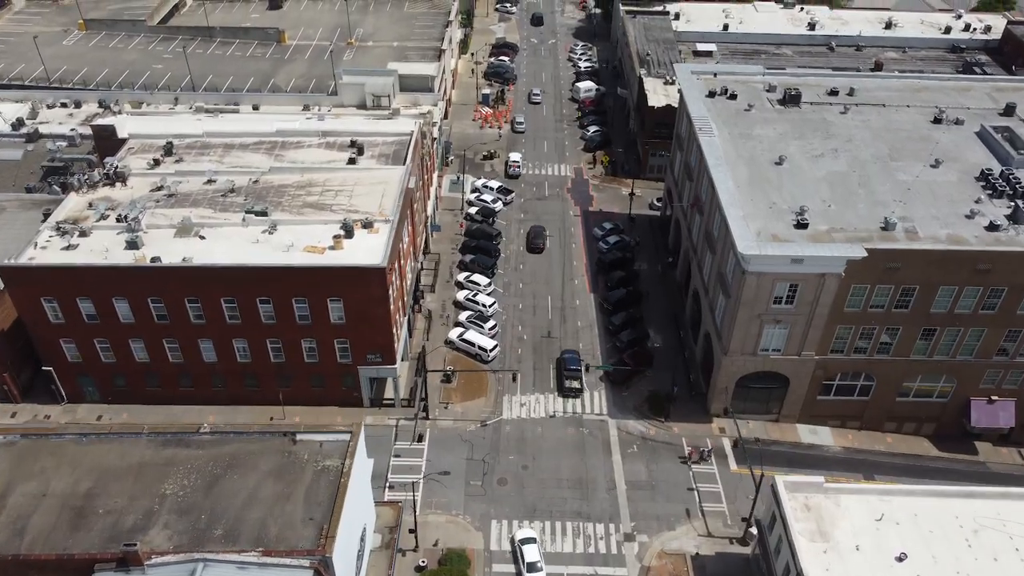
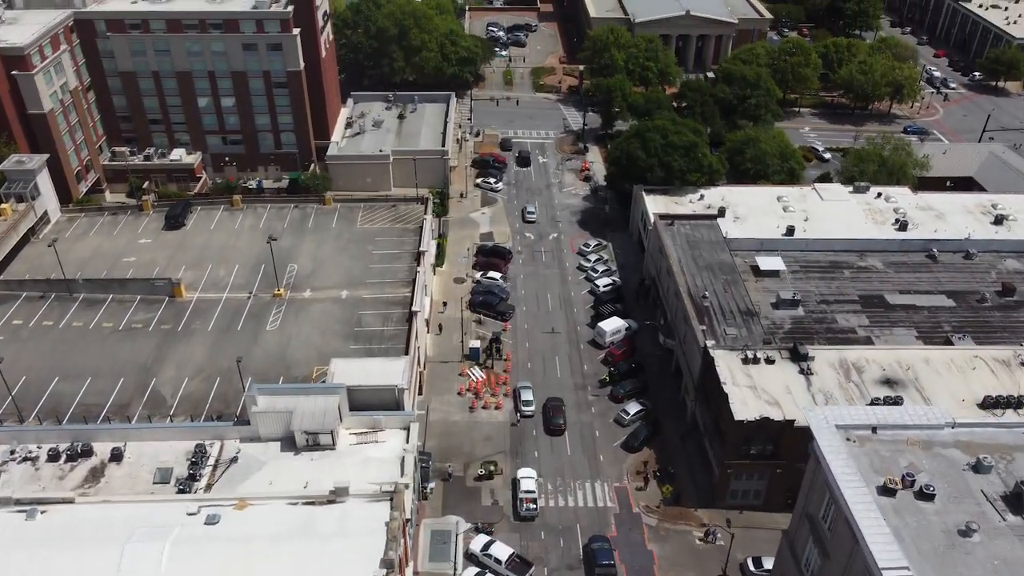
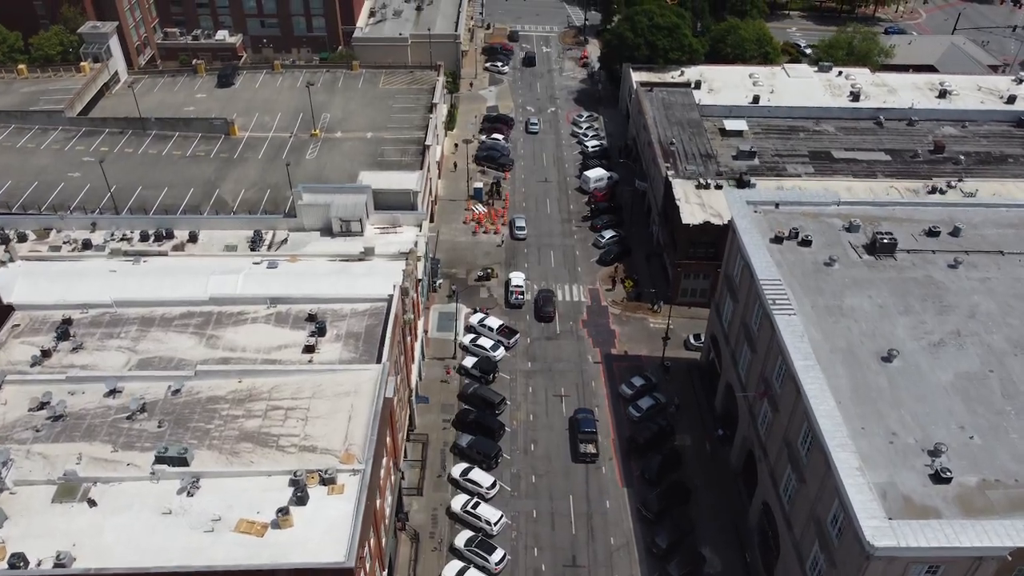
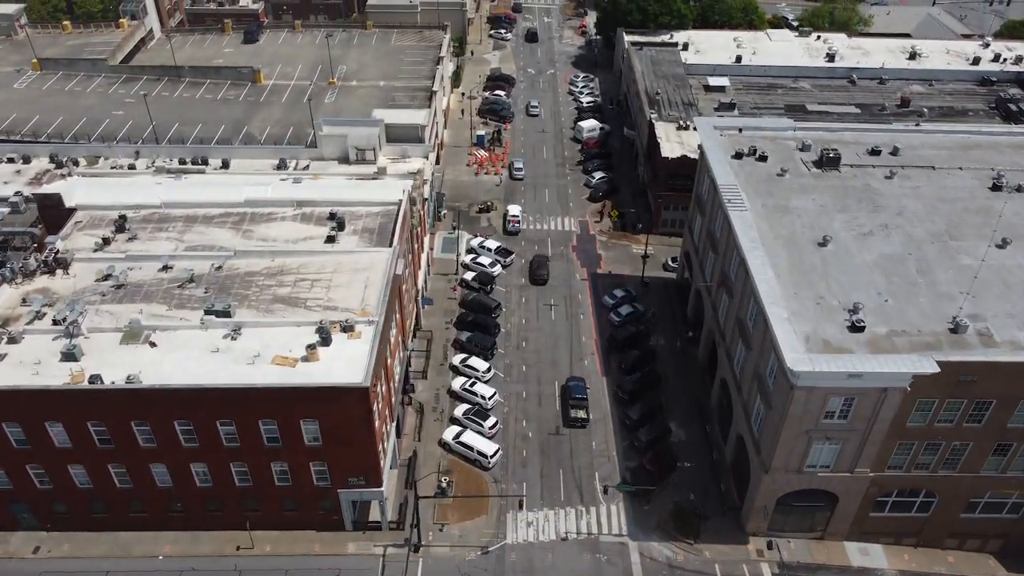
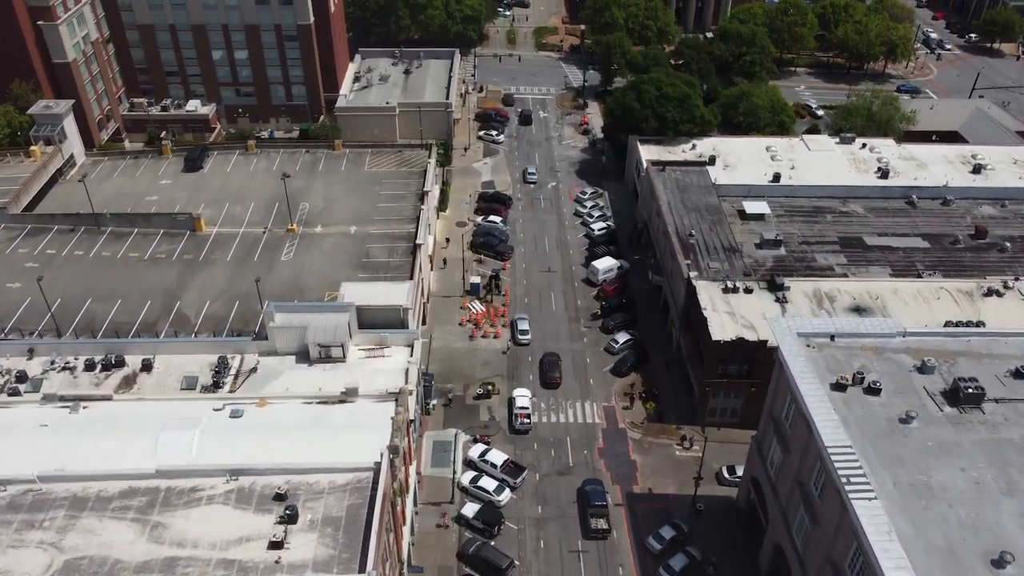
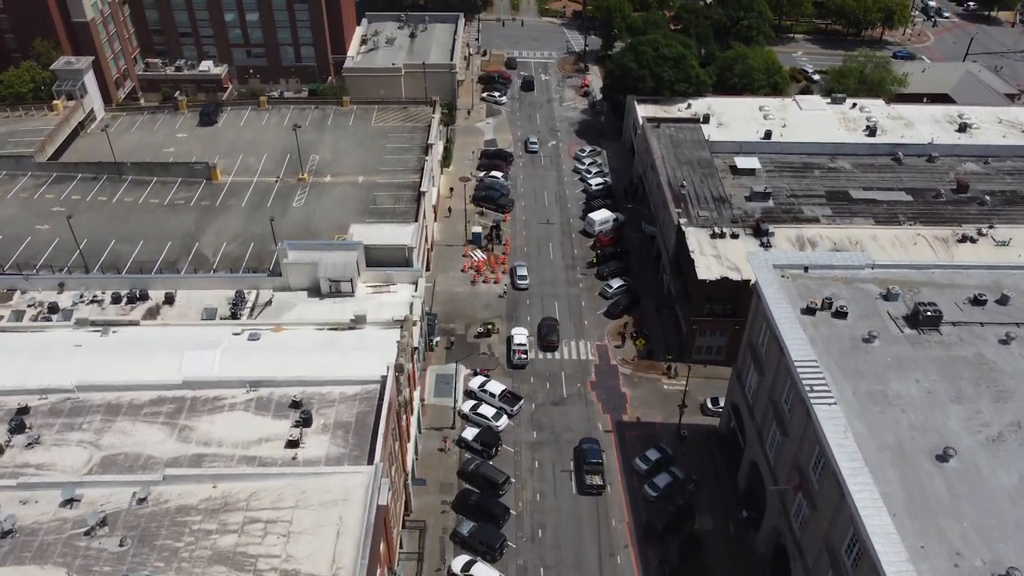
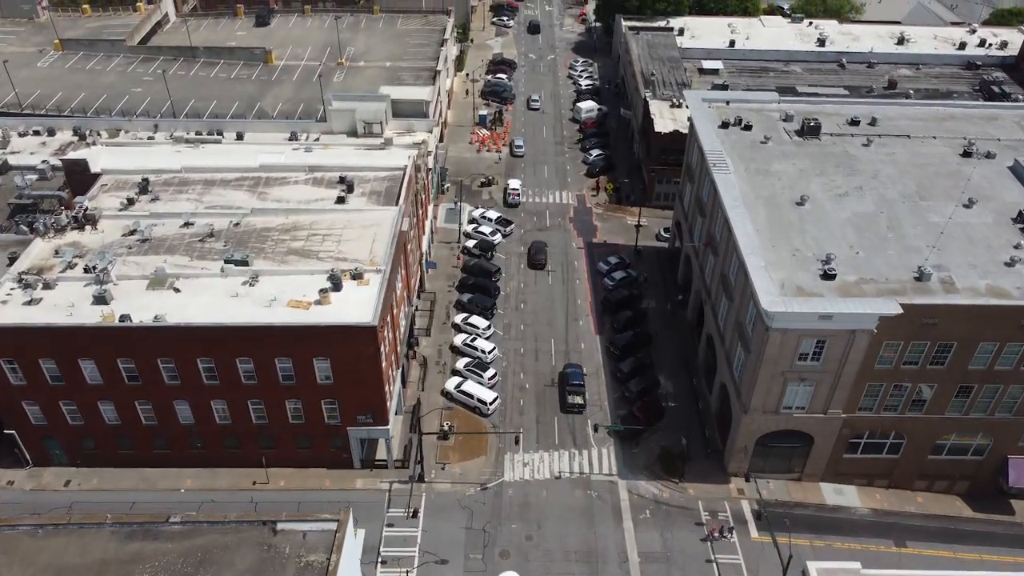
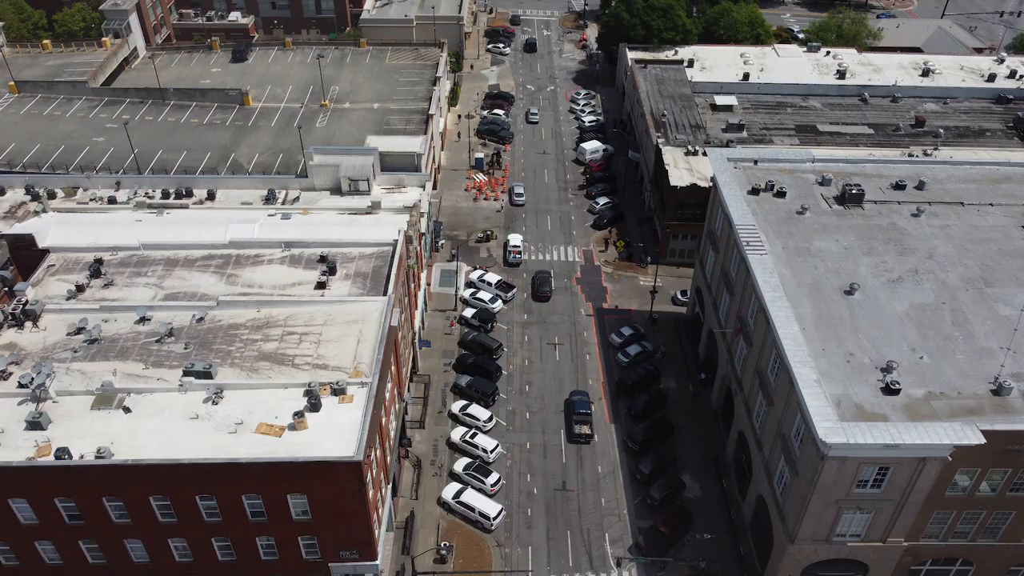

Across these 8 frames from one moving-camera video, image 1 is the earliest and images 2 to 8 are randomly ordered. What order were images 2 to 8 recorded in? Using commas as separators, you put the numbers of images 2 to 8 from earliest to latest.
7, 4, 8, 3, 6, 5, 2
